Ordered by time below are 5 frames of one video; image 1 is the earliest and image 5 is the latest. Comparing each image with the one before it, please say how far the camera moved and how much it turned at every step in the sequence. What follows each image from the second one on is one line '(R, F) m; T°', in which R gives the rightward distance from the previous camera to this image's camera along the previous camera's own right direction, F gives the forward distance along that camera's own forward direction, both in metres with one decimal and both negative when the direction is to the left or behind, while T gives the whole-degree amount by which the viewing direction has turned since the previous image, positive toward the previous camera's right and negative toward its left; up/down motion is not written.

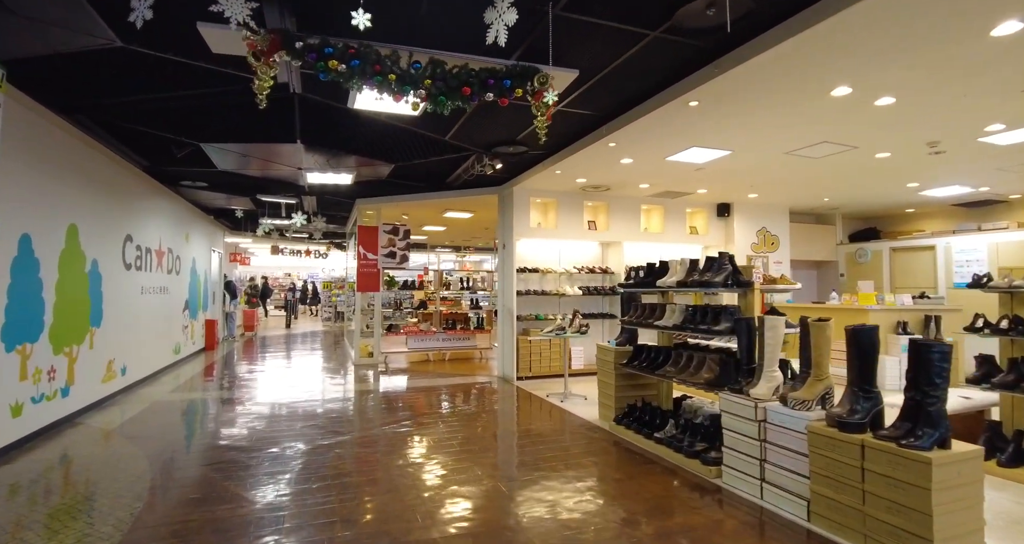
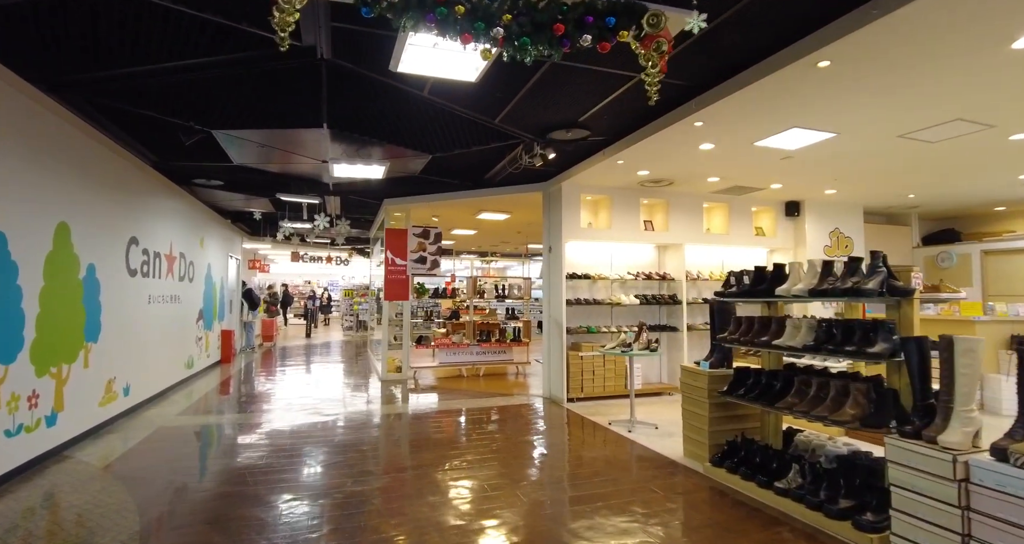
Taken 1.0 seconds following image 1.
(-0.4, +0.9) m; -2°
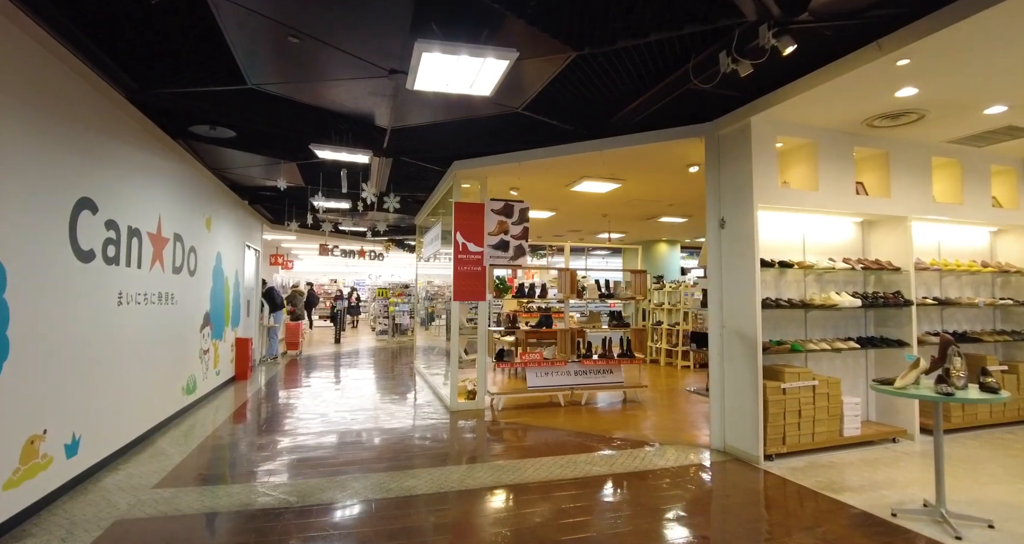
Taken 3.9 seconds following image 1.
(-1.2, +2.3) m; -2°
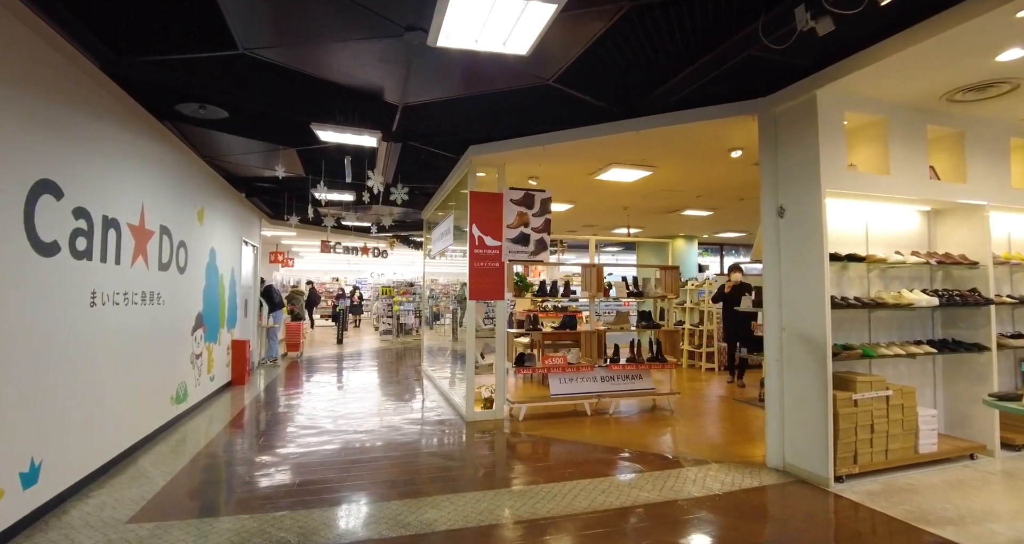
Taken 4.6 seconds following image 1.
(-0.2, +0.6) m; 0°
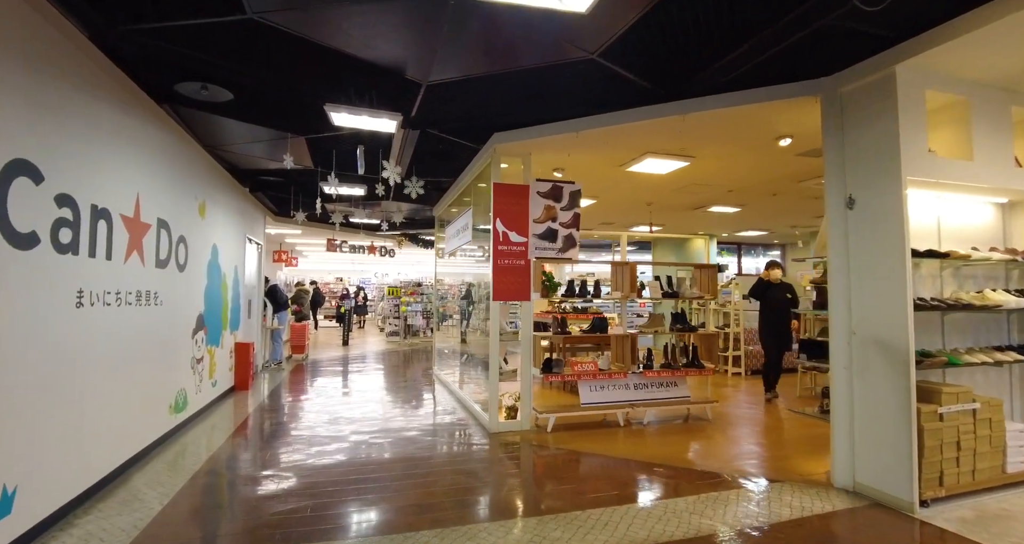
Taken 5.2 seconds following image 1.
(-0.3, +0.4) m; 0°
